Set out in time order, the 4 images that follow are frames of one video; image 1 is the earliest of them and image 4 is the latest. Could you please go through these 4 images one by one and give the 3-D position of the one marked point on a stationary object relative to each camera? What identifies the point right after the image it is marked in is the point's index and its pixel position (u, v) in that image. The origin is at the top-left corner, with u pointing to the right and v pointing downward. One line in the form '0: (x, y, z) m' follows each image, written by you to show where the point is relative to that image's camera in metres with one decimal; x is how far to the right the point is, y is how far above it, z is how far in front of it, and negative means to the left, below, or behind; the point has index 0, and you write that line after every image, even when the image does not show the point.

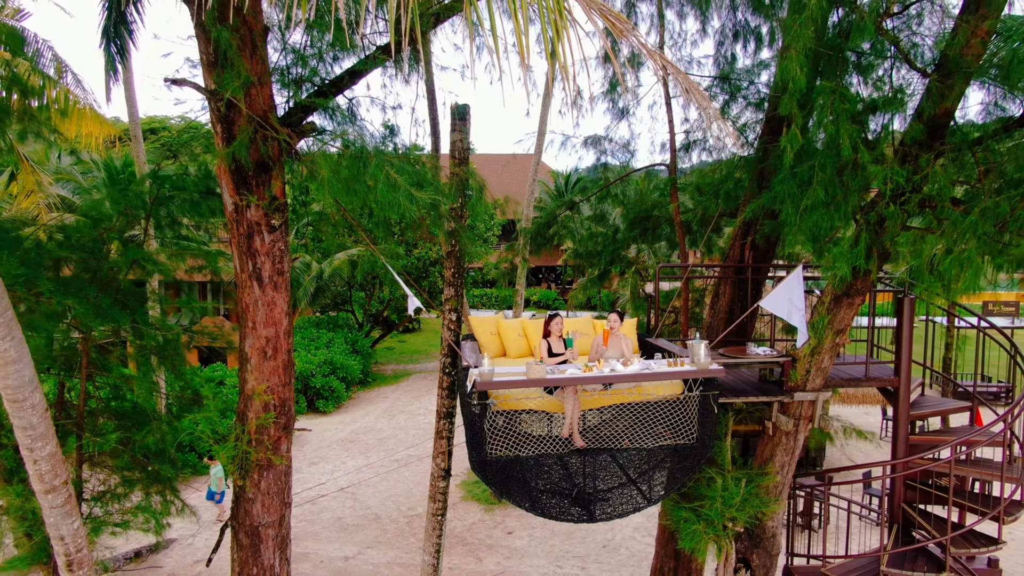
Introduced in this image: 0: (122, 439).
0: (-2.7, -1.0, +5.7) m
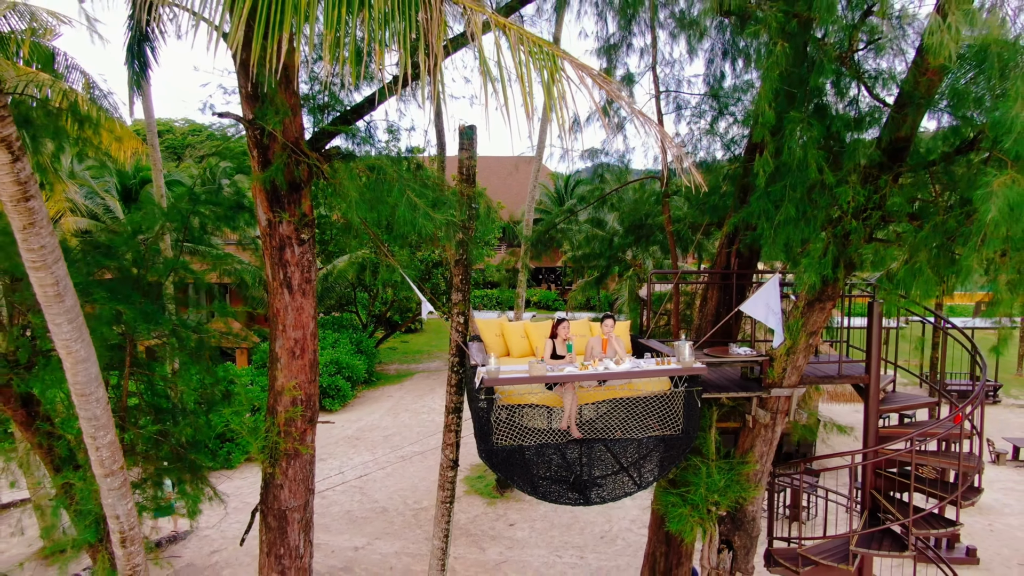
0: (-2.7, -1.1, +6.3) m
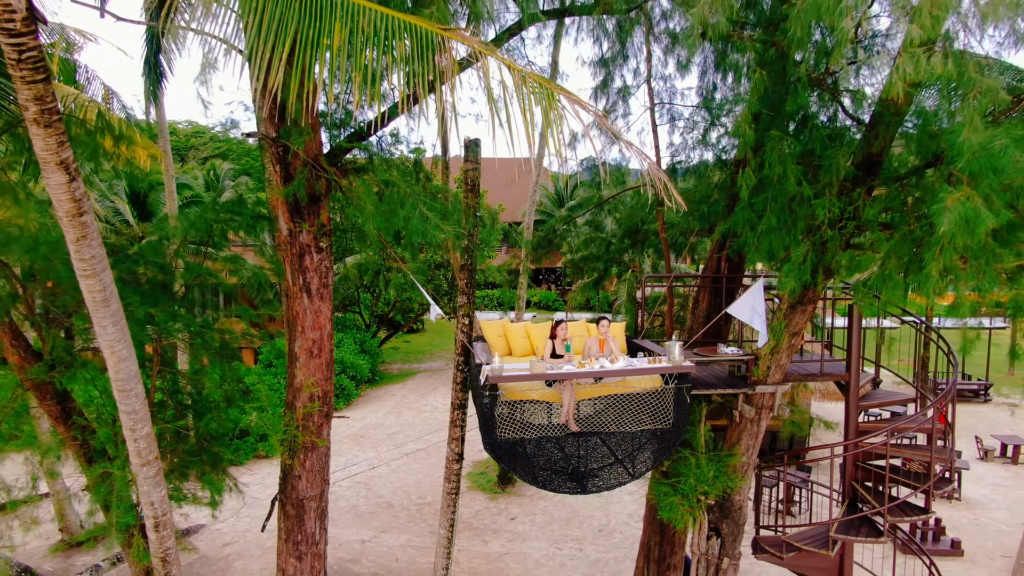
0: (-2.6, -1.1, +6.7) m
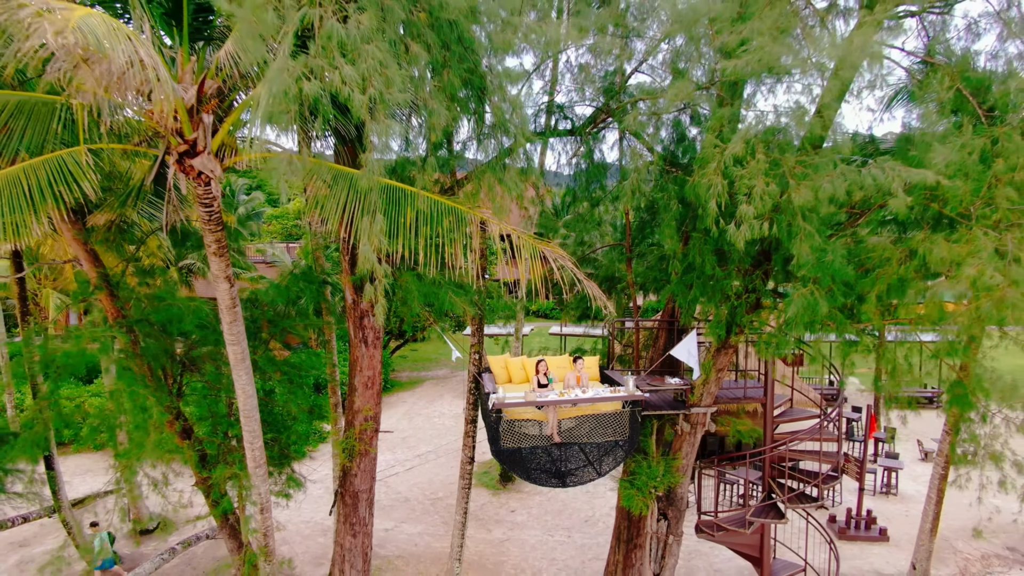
0: (-2.6, -1.6, +8.9) m
